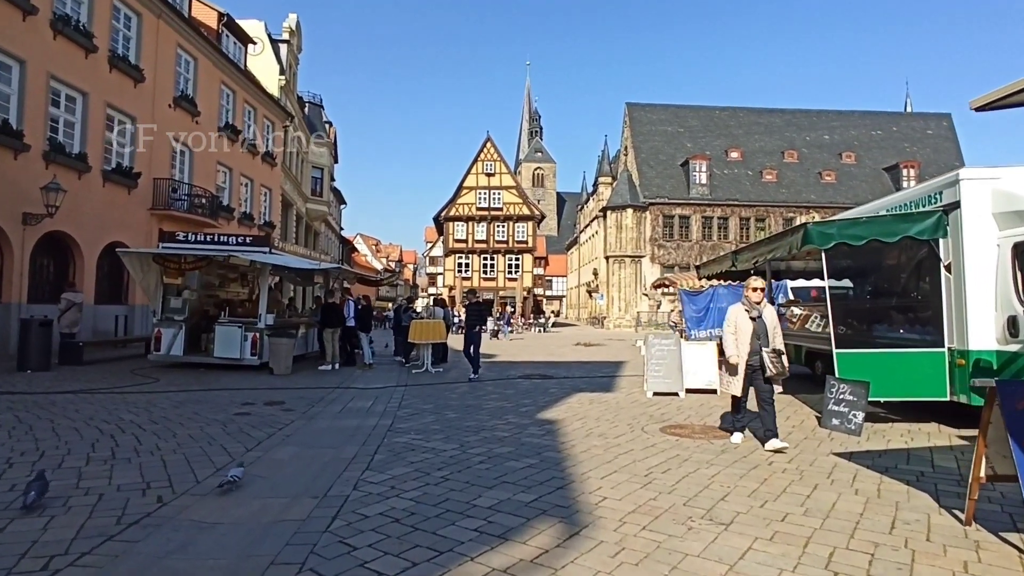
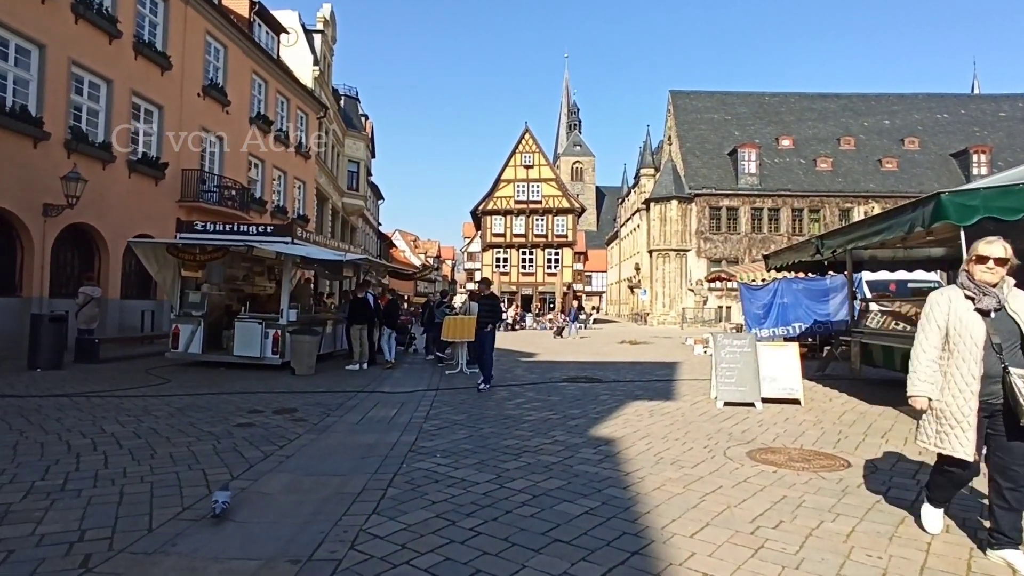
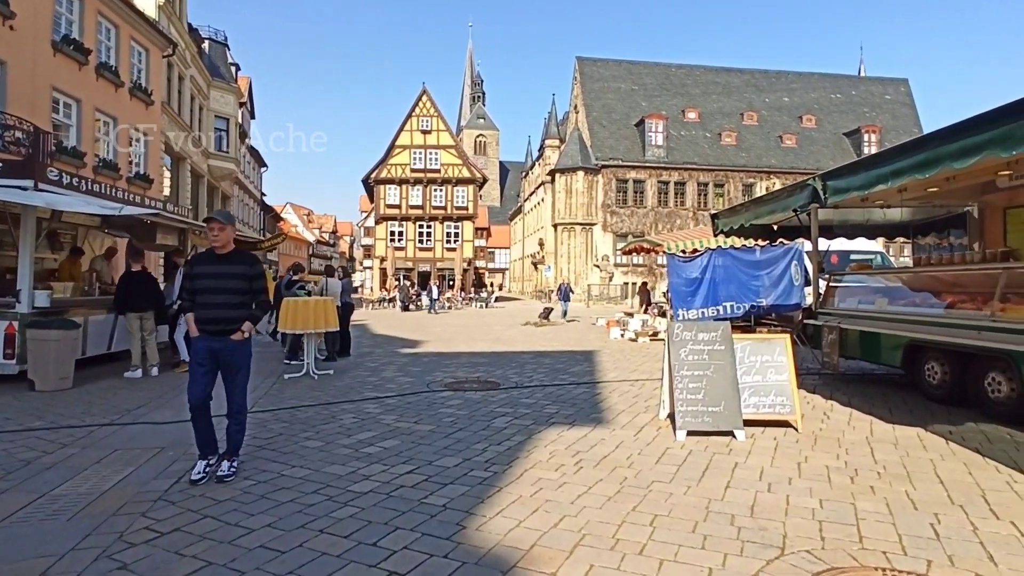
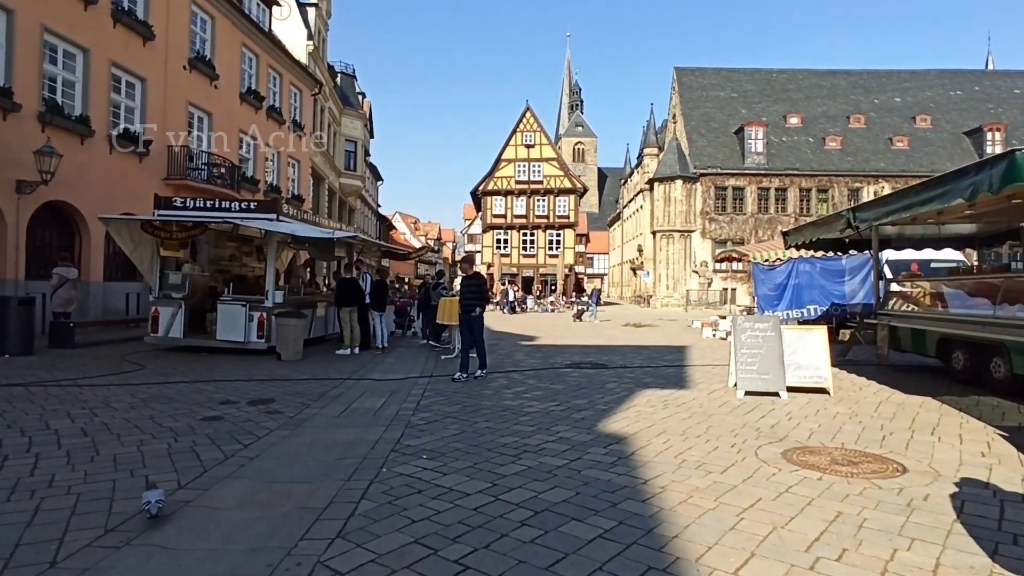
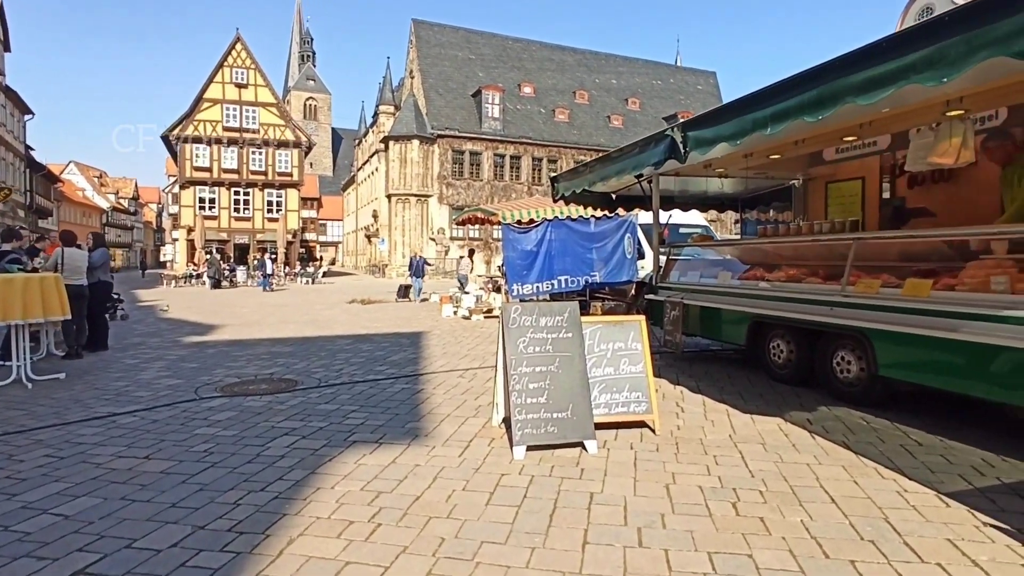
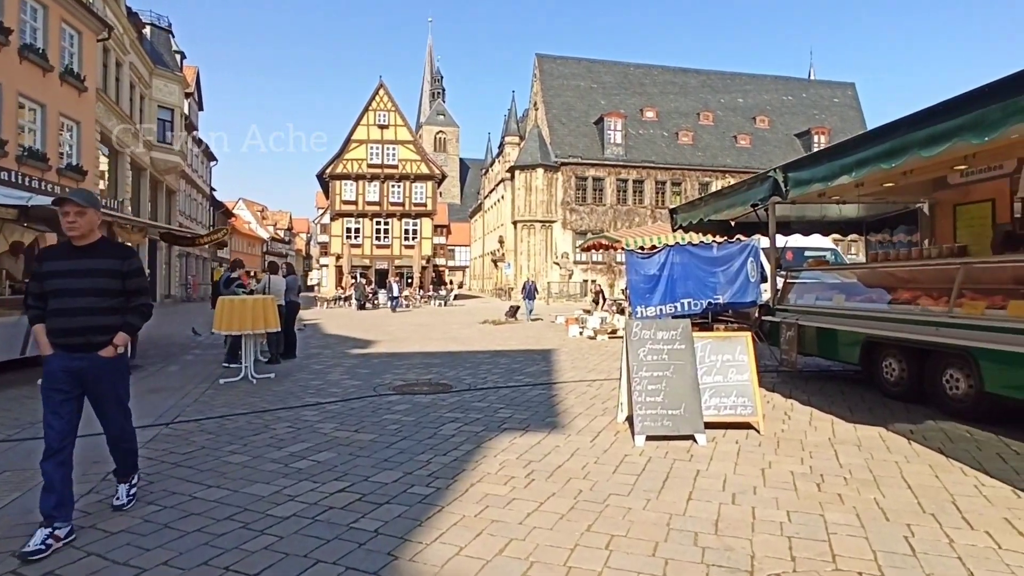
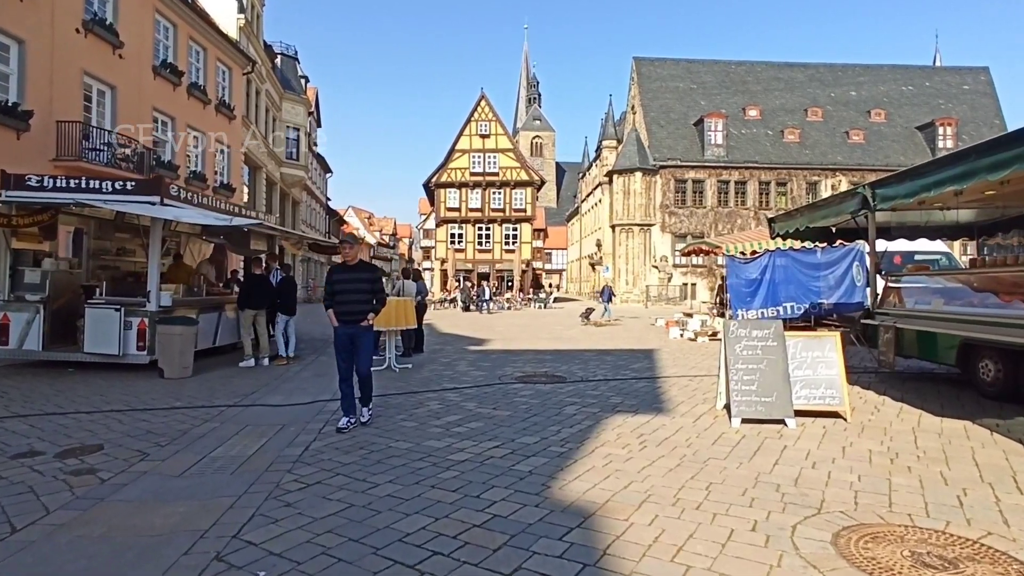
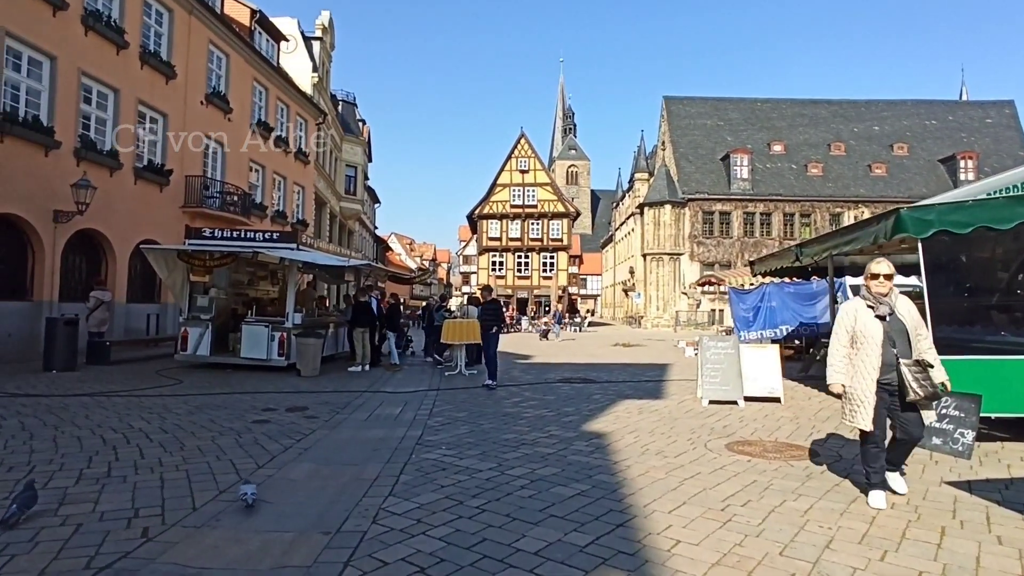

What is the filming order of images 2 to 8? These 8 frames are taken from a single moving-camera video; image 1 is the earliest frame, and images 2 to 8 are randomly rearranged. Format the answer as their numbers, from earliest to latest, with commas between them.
8, 2, 4, 7, 3, 6, 5
